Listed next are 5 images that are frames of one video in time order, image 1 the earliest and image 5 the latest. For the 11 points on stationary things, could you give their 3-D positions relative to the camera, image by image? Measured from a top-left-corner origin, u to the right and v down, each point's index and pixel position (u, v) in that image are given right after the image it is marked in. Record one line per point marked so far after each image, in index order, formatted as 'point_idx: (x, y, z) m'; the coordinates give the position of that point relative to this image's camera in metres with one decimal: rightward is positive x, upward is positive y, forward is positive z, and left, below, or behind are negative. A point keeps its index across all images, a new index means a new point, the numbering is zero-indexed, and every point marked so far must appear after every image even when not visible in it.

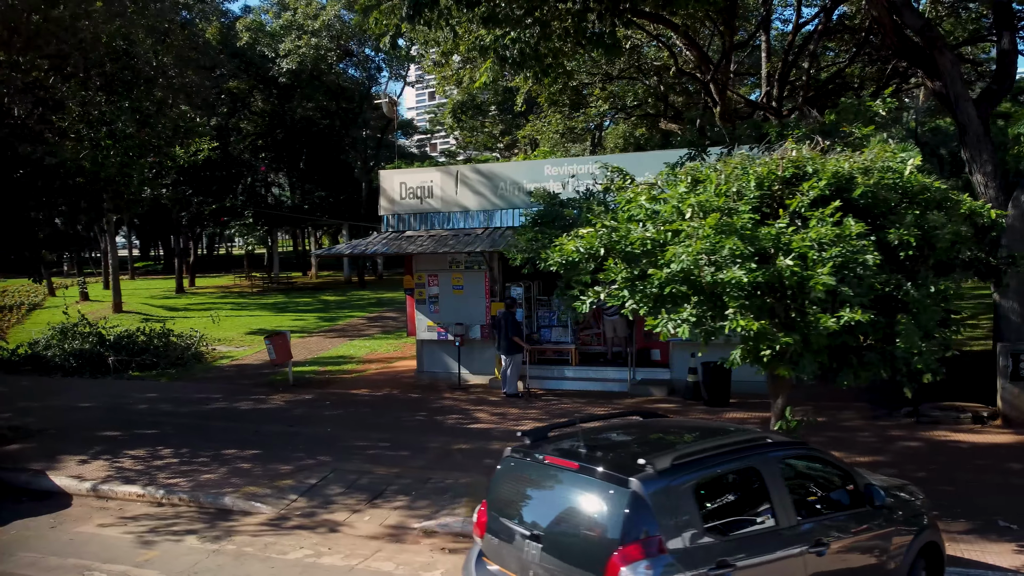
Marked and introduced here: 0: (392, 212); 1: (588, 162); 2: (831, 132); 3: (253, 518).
0: (-2.1, +1.4, +13.8) m
1: (+1.2, +2.0, +12.4) m
2: (+3.1, +1.5, +7.3) m
3: (-2.5, -2.2, +7.5) m
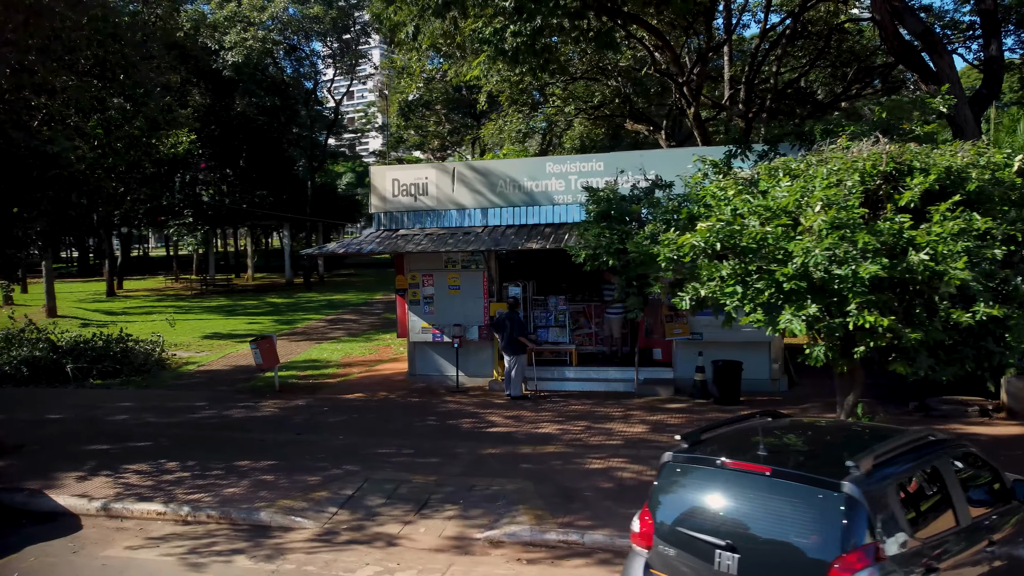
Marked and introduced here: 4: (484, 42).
0: (-2.2, +1.3, +13.3) m
1: (+1.3, +2.1, +12.3) m
2: (+3.6, +1.5, +7.4) m
3: (-1.9, -2.2, +7.0) m
4: (-0.4, +4.7, +14.6) m
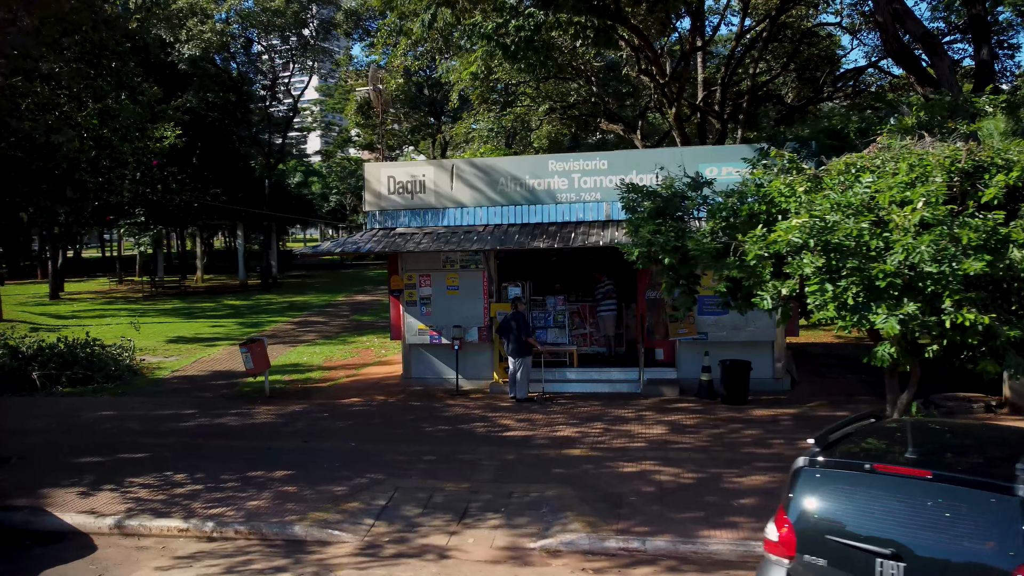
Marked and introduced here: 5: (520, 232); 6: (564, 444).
0: (-2.2, +1.3, +12.9) m
1: (+1.3, +2.1, +12.1) m
2: (+4.0, +1.5, +7.4) m
3: (-1.5, -2.2, +6.6) m
4: (-0.5, +4.6, +14.3) m
5: (+0.1, +0.9, +12.1) m
6: (+0.6, -1.9, +9.3) m
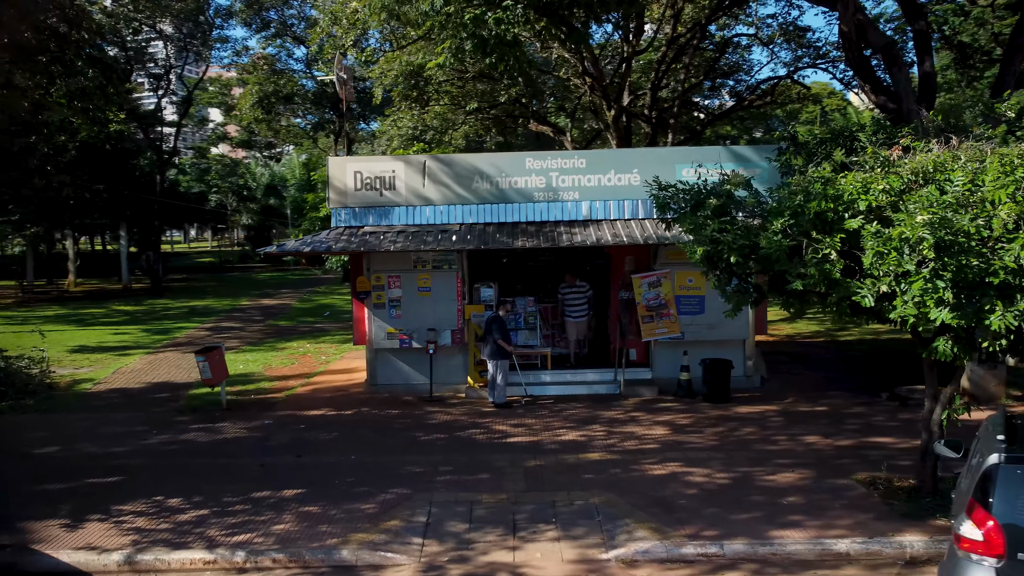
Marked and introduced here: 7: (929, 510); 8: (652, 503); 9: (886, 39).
0: (-2.7, +1.3, +12.2) m
1: (+1.0, +2.0, +11.9) m
2: (+4.3, +1.6, +7.7) m
3: (-0.9, -2.2, +6.0) m
4: (-1.2, +4.6, +13.8) m
5: (-0.2, +0.9, +11.8) m
6: (+0.8, -1.9, +9.0) m
7: (+3.7, -1.9, +6.8) m
8: (+1.3, -2.0, +7.2) m
9: (+5.8, +3.9, +12.1) m
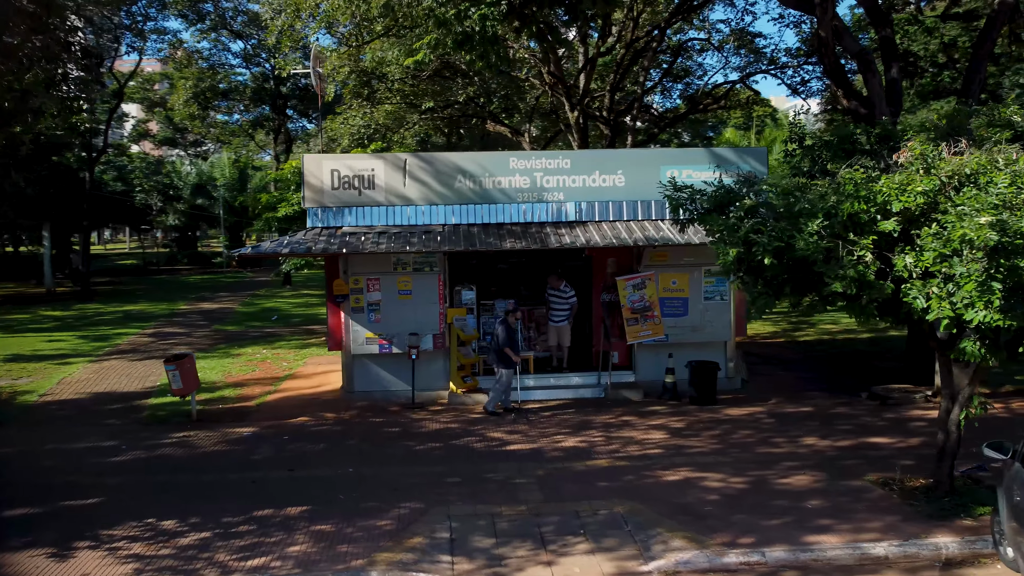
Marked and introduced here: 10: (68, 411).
0: (-2.9, +1.3, +11.7) m
1: (+0.7, +2.0, +11.7) m
2: (+4.5, +1.5, +7.9) m
3: (-0.6, -2.2, +5.7) m
4: (-1.6, +4.6, +13.4) m
5: (-0.4, +0.8, +11.5) m
6: (+0.8, -1.9, +8.8) m
7: (+3.9, -2.0, +6.8) m
8: (+1.5, -2.0, +7.0) m
9: (+5.5, +3.9, +12.4) m
10: (-6.8, -1.8, +11.7) m
